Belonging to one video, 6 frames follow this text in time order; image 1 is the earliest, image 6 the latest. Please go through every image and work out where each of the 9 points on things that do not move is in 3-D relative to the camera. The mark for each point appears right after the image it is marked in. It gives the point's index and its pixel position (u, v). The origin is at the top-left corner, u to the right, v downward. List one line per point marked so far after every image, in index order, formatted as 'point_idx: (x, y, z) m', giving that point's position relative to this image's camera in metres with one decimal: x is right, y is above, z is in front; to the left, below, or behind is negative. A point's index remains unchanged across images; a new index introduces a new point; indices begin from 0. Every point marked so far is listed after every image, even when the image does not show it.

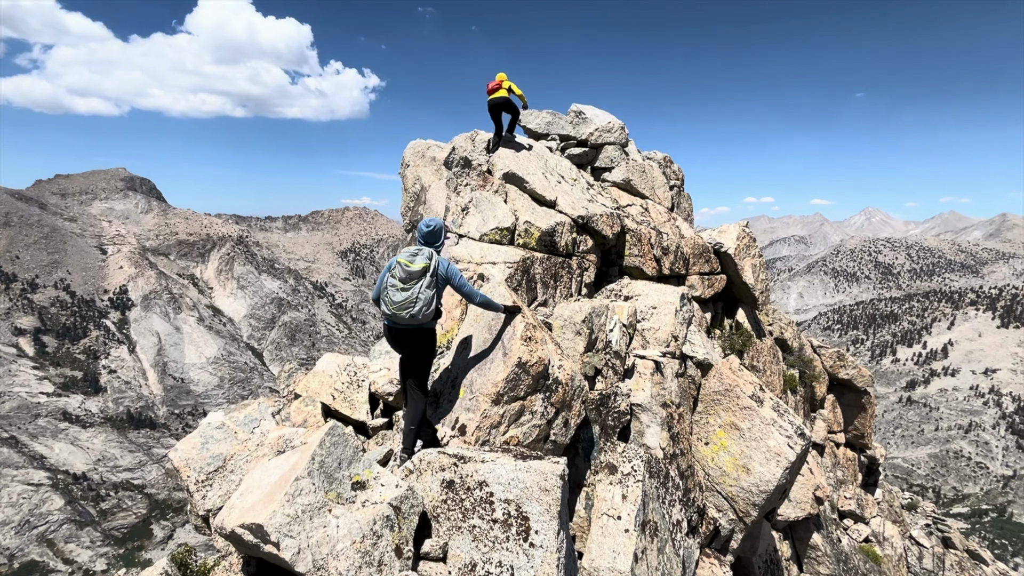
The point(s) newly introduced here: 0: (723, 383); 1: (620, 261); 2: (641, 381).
0: (+6.1, -2.8, +14.1) m
1: (+4.0, +1.1, +18.8) m
2: (+3.3, -2.4, +12.4) m
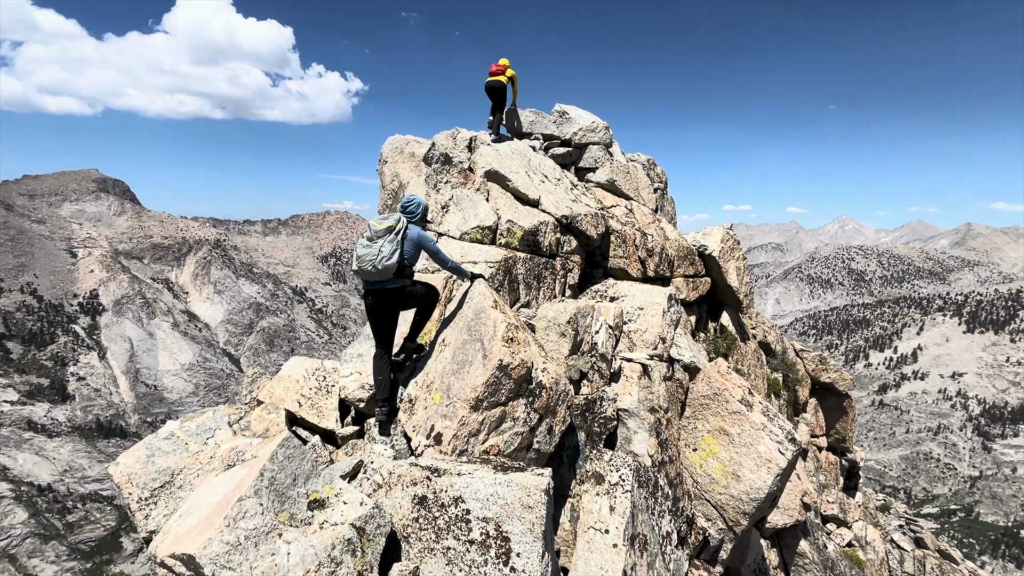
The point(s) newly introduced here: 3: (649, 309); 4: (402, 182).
0: (+5.6, -2.8, +13.6) m
1: (+3.3, +1.0, +18.3) m
2: (+2.8, -2.4, +11.9) m
3: (+3.9, -0.7, +13.6) m
4: (-4.0, +3.8, +17.9) m
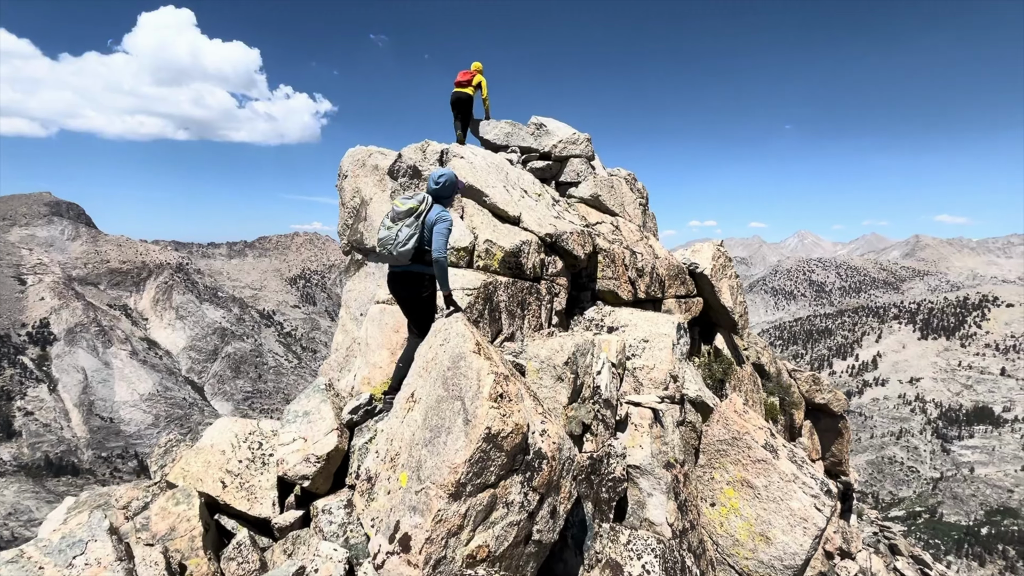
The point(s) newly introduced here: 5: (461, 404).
0: (+5.2, -3.4, +11.8) m
1: (+2.6, +0.2, +16.5) m
2: (+2.5, -3.0, +9.9) m
3: (+3.5, -1.3, +11.8) m
4: (-4.7, +2.8, +15.8) m
5: (-0.7, -1.6, +6.8) m
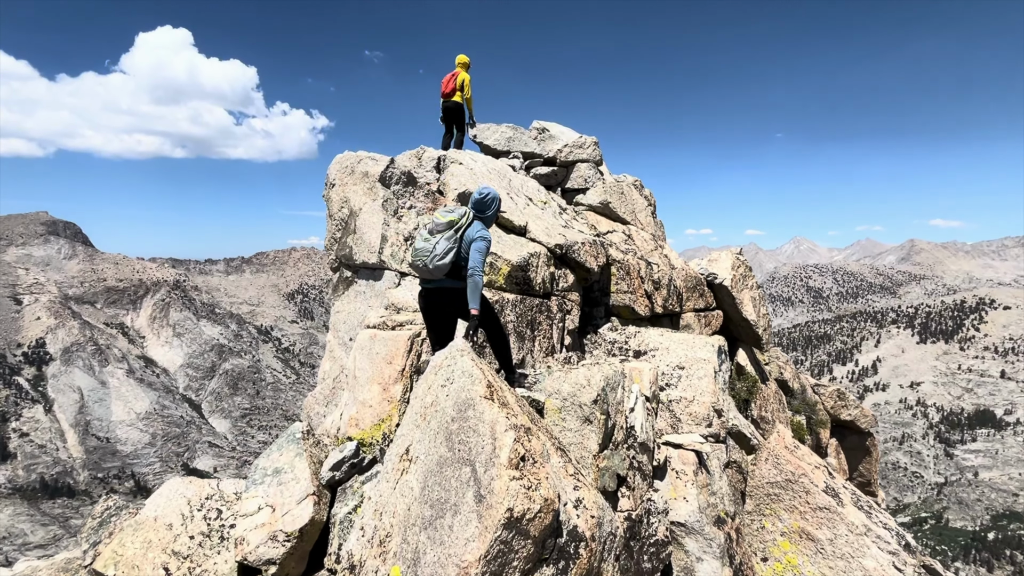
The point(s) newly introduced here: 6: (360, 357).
0: (+5.5, -3.8, +10.1) m
1: (+2.9, -0.3, +14.9) m
2: (+2.8, -3.3, +8.2) m
3: (+3.7, -1.7, +10.2) m
4: (-4.6, +2.3, +14.3) m
5: (-0.4, -1.9, +5.2) m
6: (-2.7, -1.2, +8.8) m
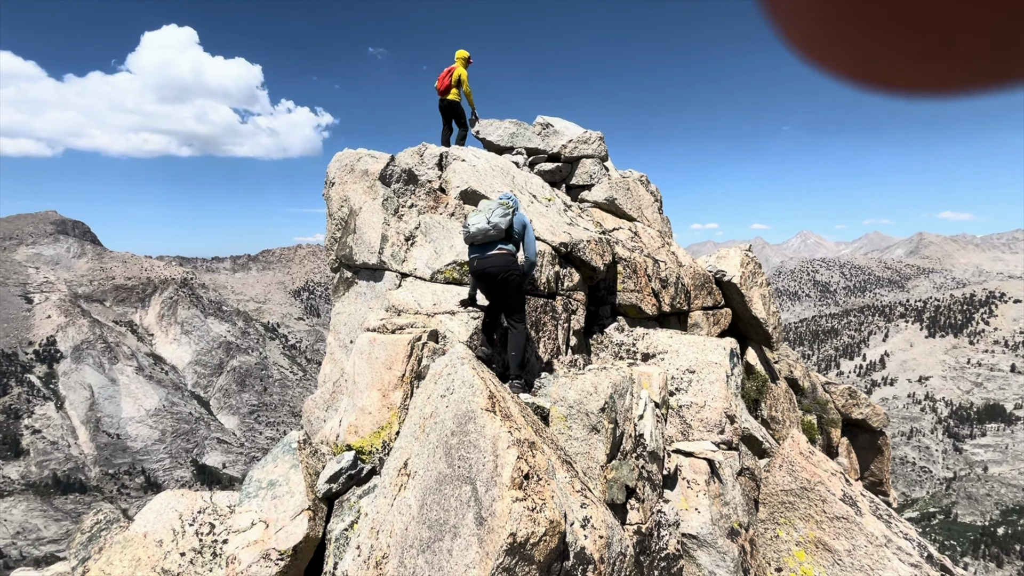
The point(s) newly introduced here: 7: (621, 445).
0: (+5.6, -3.8, +9.8) m
1: (+3.0, -0.3, +14.5) m
2: (+2.9, -3.3, +7.9) m
3: (+3.8, -1.7, +9.8) m
4: (-4.5, +2.2, +14.0) m
5: (-0.4, -2.0, +4.8) m
6: (-2.6, -1.3, +8.5) m
7: (+1.6, -2.4, +7.5) m
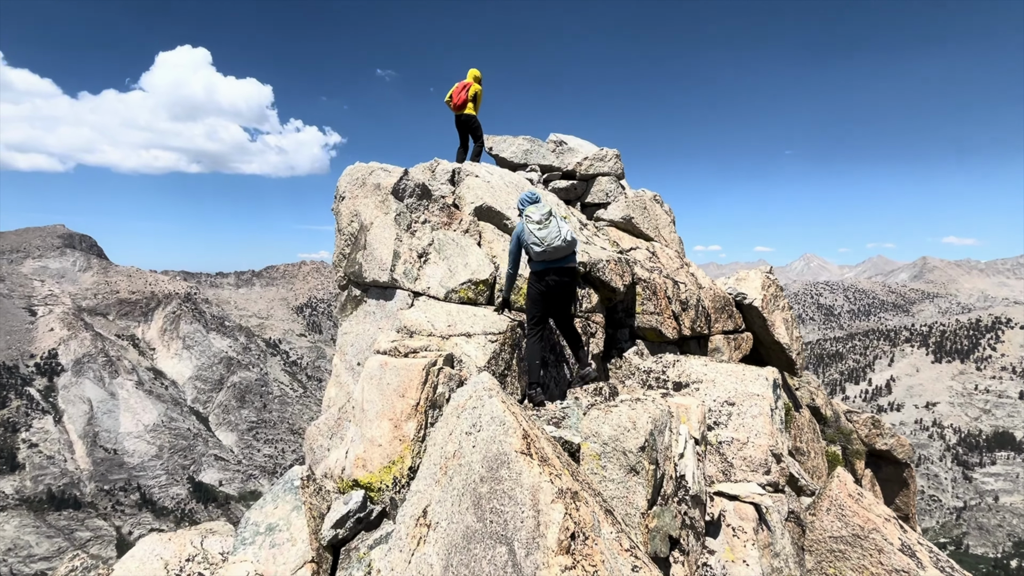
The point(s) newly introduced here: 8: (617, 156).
0: (+6.0, -4.2, +8.9) m
1: (+3.4, -0.9, +13.8) m
2: (+3.2, -3.7, +7.1) m
3: (+4.2, -2.1, +9.0) m
4: (-4.0, +1.7, +13.4) m
5: (0.0, -2.2, +4.1) m
6: (-2.3, -1.6, +7.8) m
7: (+2.0, -2.7, +6.7) m
8: (+4.2, +5.3, +20.1) m
